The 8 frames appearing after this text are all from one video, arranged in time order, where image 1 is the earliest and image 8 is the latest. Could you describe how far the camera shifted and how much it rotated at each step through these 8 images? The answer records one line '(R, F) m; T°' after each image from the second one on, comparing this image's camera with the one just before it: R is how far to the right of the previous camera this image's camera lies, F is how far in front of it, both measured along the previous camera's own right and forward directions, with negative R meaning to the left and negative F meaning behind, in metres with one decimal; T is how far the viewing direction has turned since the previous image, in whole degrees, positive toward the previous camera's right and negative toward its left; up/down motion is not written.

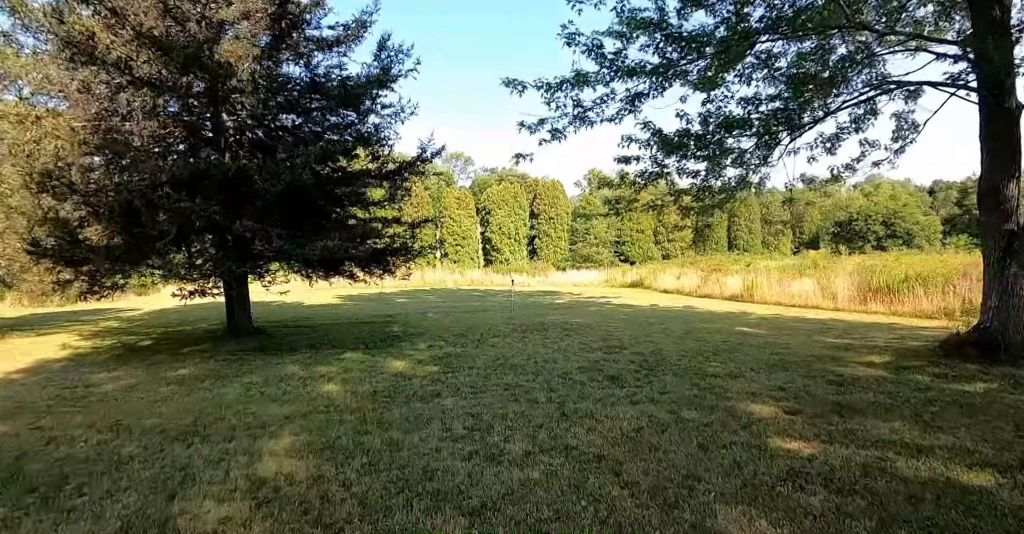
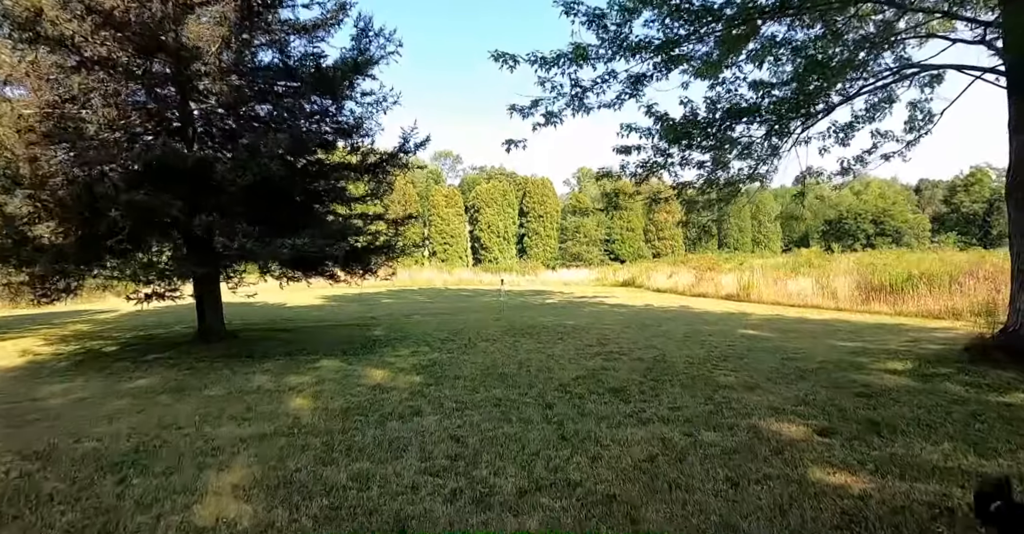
(0.0, +0.5) m; +1°
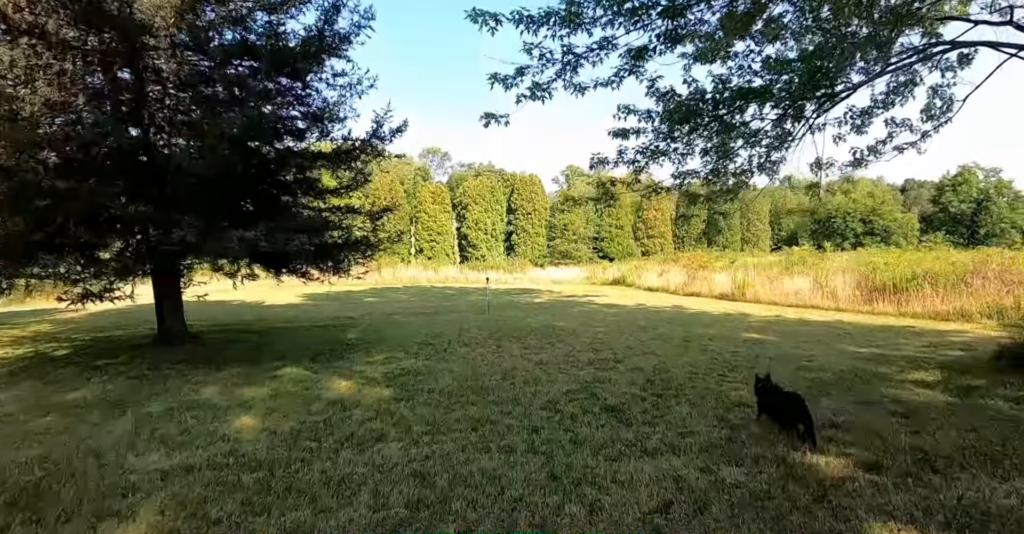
(0.0, +0.6) m; +1°
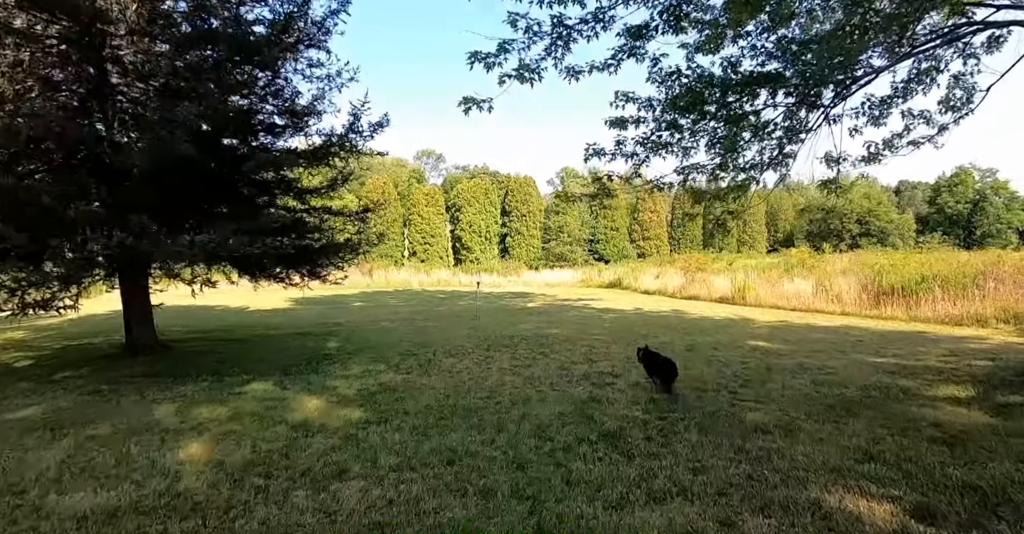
(+0.1, +0.5) m; 0°
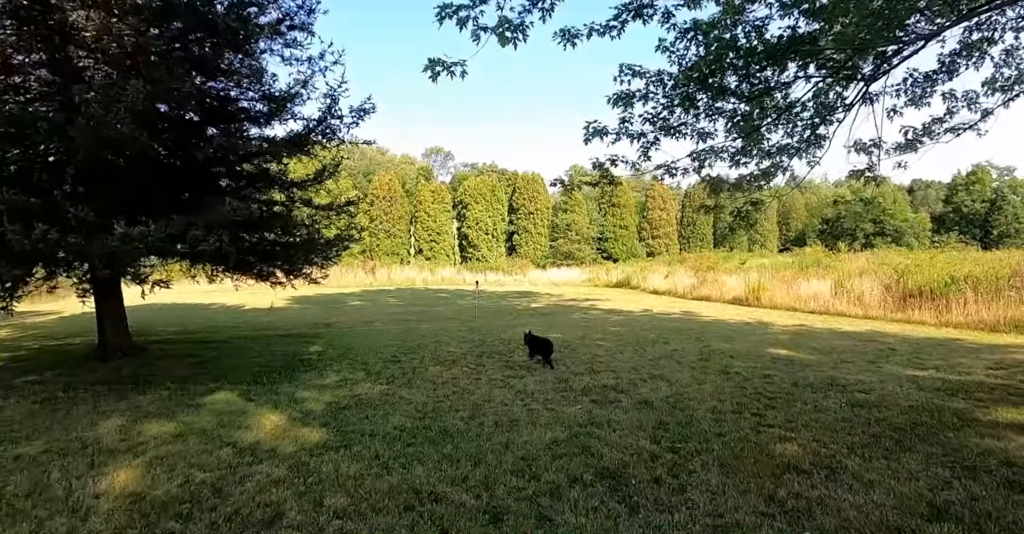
(+0.1, +0.5) m; -1°
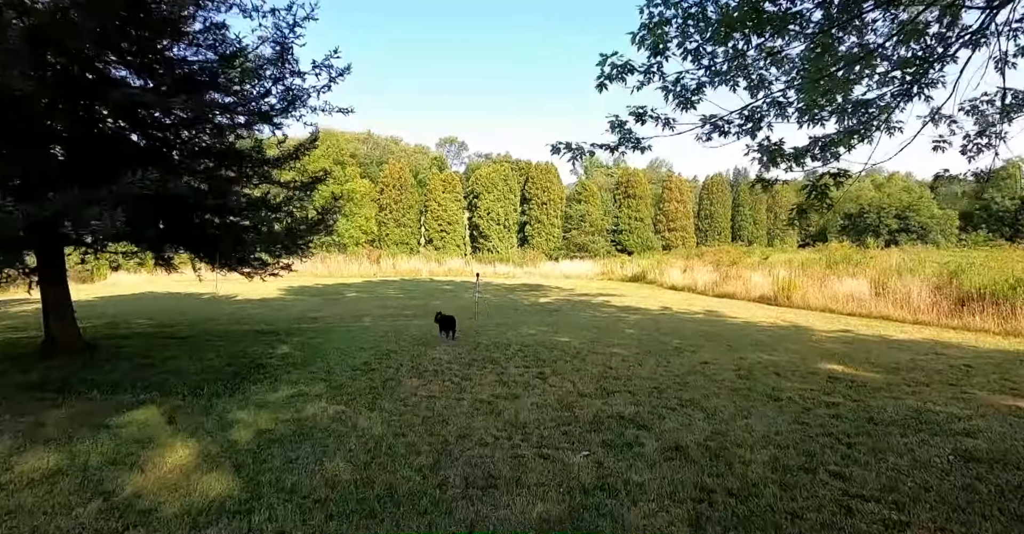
(+0.1, +0.9) m; -1°
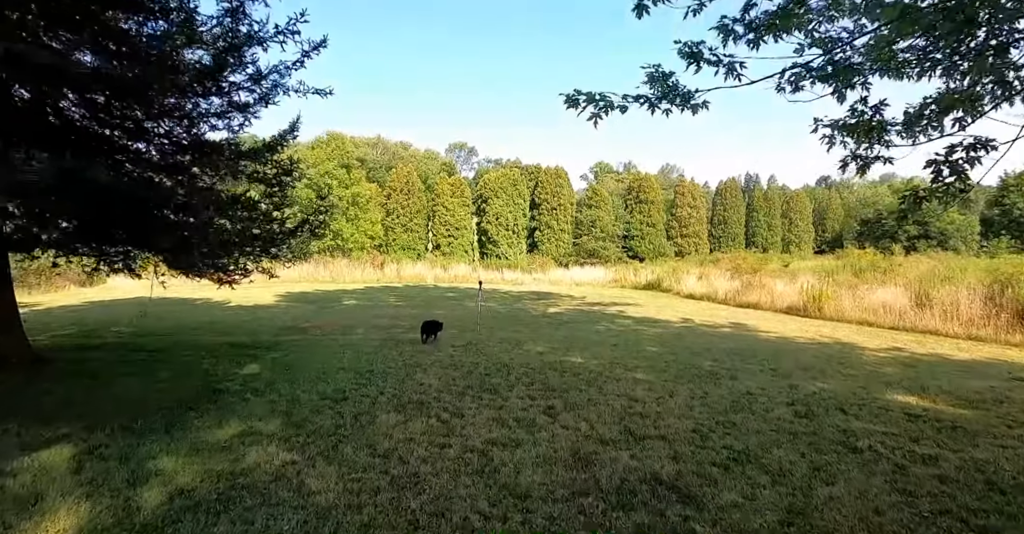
(0.0, +0.8) m; -1°
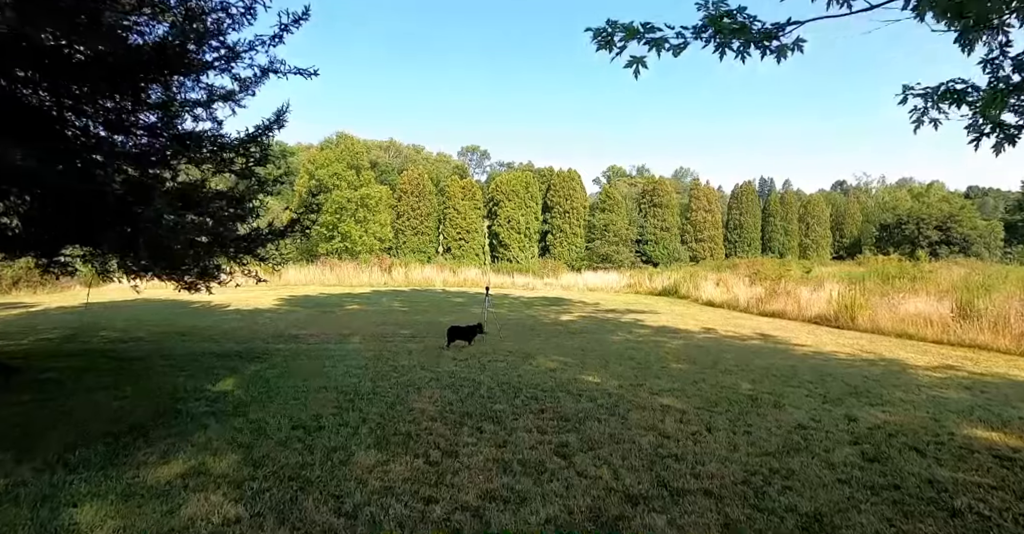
(0.0, +0.6) m; -1°
